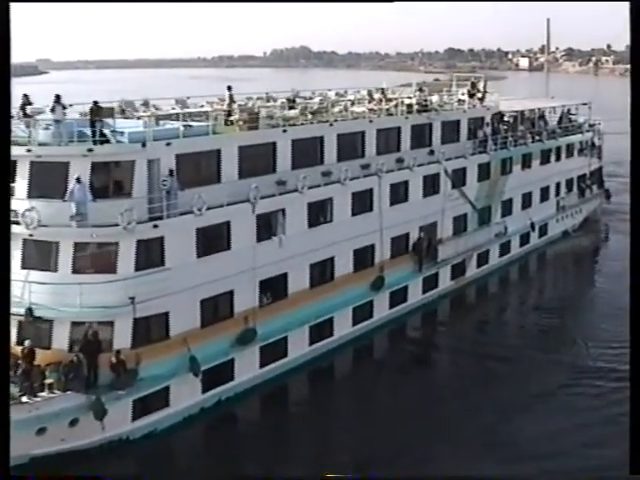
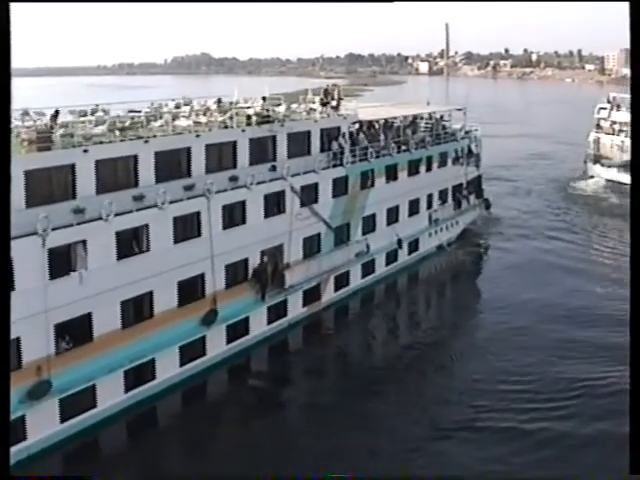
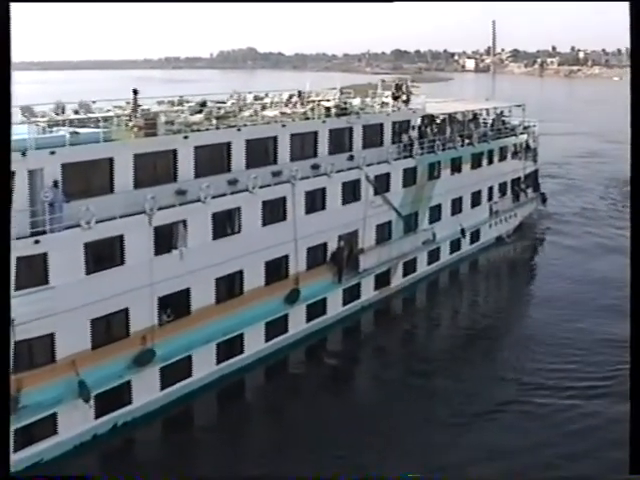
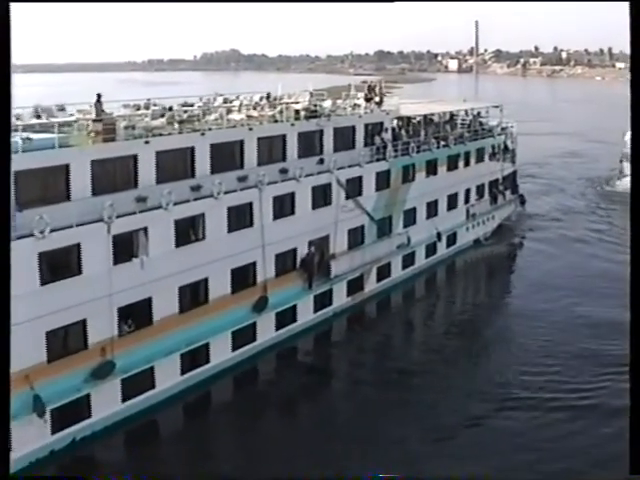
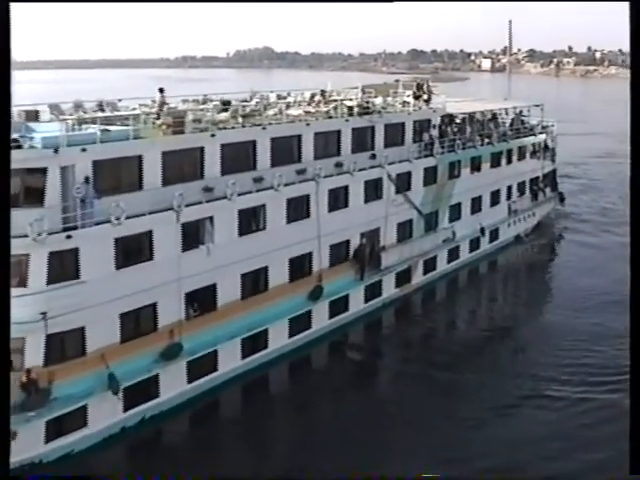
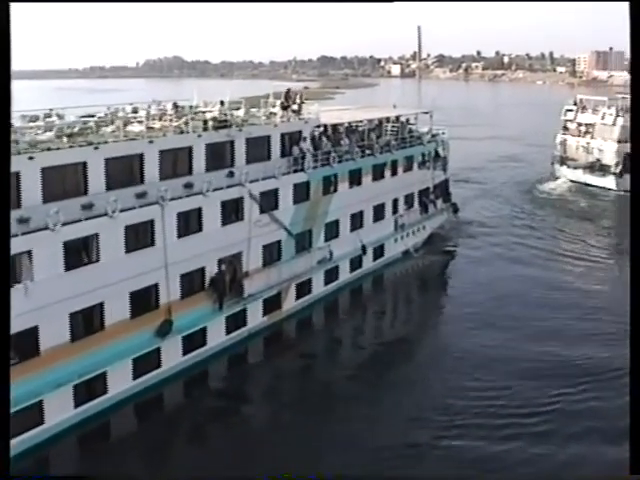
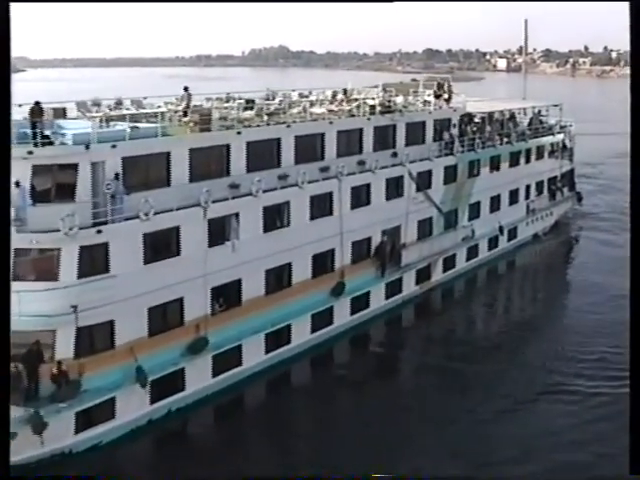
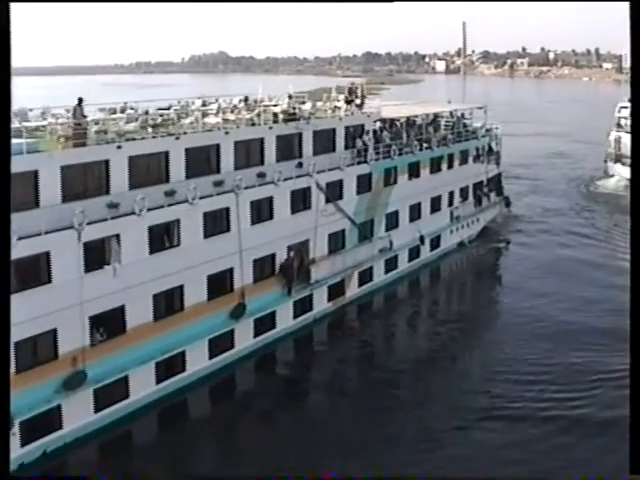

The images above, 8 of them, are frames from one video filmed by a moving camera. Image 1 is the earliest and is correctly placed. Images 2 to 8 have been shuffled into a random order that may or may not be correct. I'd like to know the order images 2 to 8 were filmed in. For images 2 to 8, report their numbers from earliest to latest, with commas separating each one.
7, 5, 3, 4, 8, 2, 6
